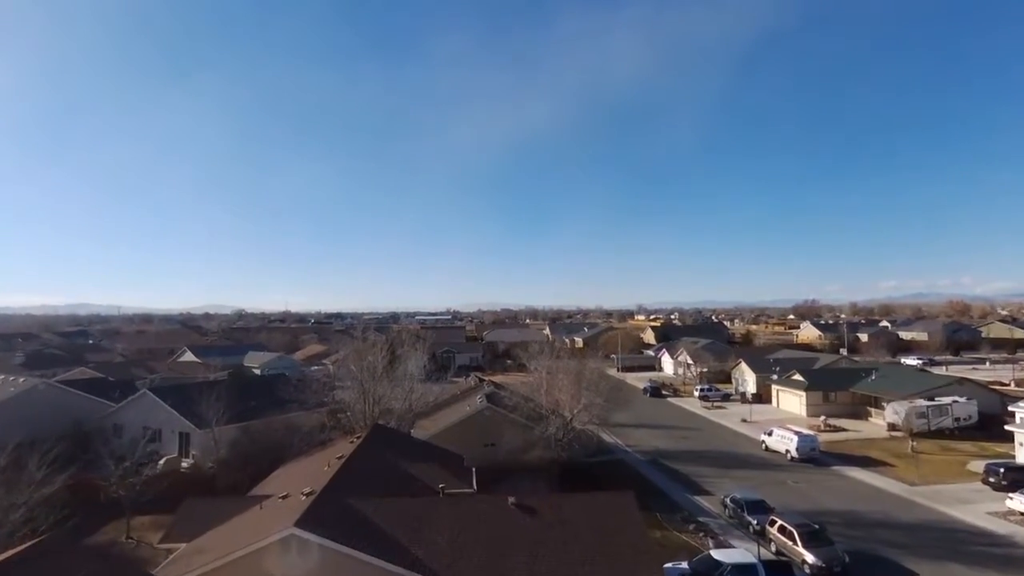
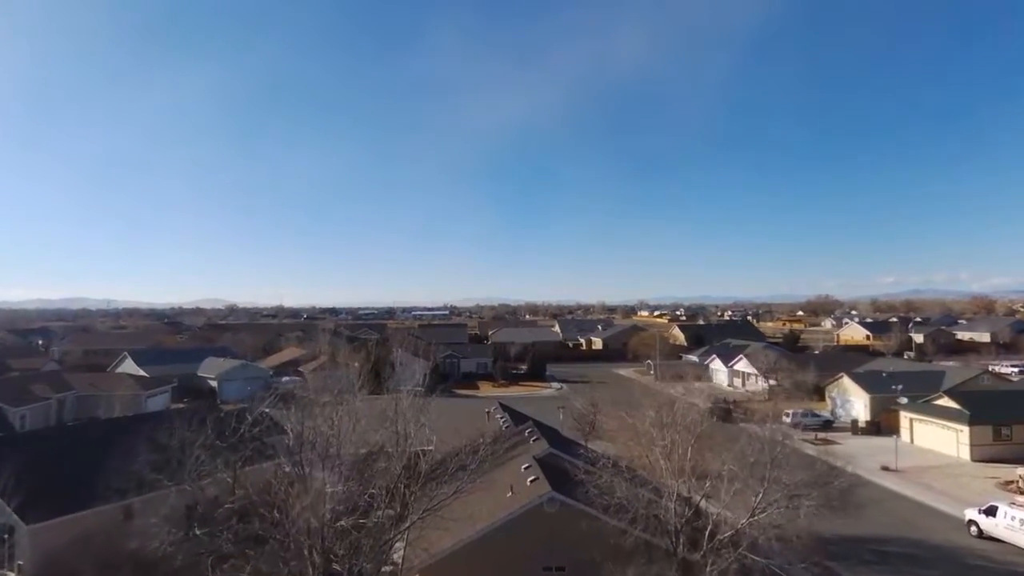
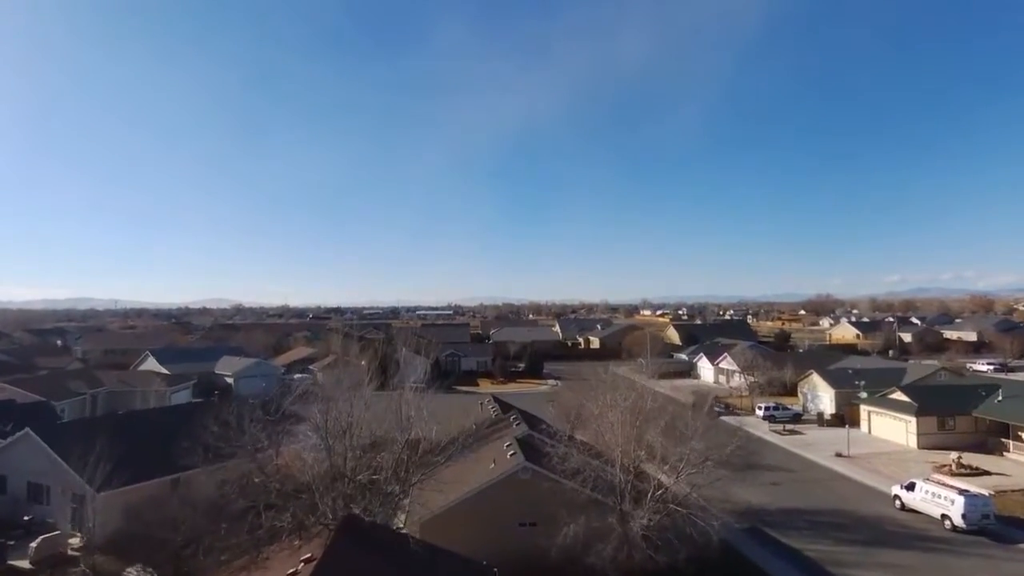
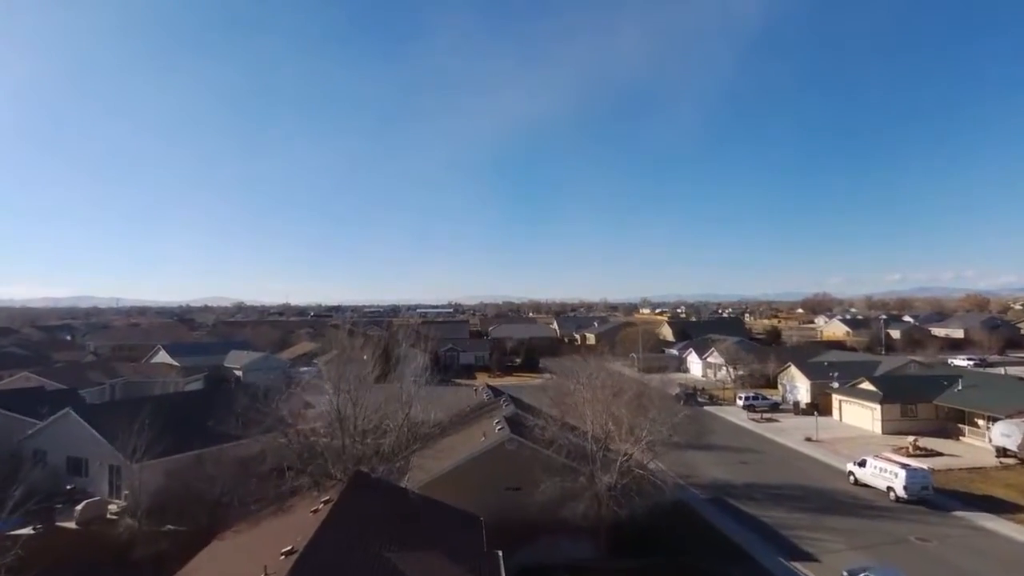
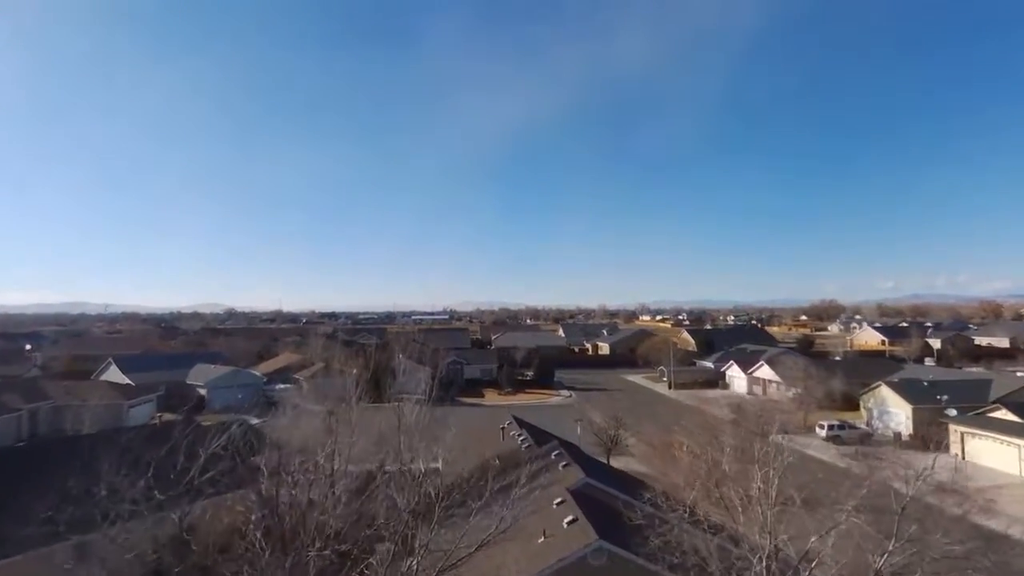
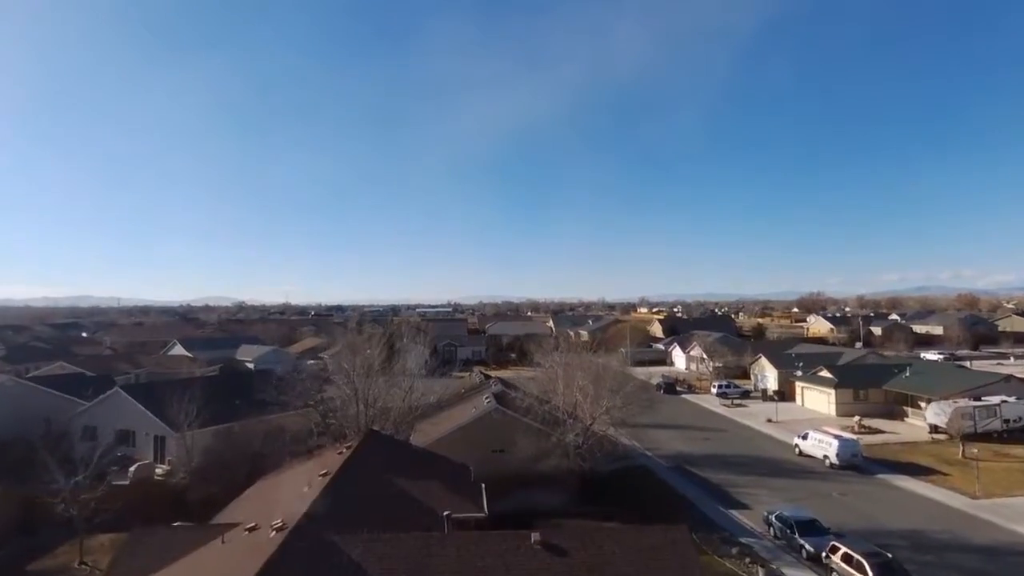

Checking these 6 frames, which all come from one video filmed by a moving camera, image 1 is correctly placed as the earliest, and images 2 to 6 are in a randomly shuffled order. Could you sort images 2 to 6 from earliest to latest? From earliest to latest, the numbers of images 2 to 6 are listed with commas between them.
6, 4, 3, 2, 5
